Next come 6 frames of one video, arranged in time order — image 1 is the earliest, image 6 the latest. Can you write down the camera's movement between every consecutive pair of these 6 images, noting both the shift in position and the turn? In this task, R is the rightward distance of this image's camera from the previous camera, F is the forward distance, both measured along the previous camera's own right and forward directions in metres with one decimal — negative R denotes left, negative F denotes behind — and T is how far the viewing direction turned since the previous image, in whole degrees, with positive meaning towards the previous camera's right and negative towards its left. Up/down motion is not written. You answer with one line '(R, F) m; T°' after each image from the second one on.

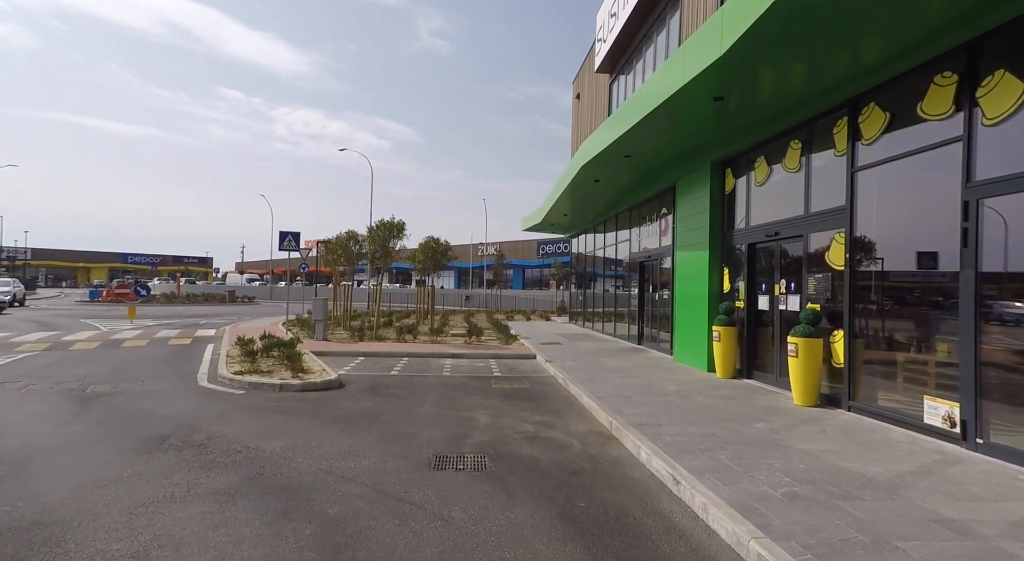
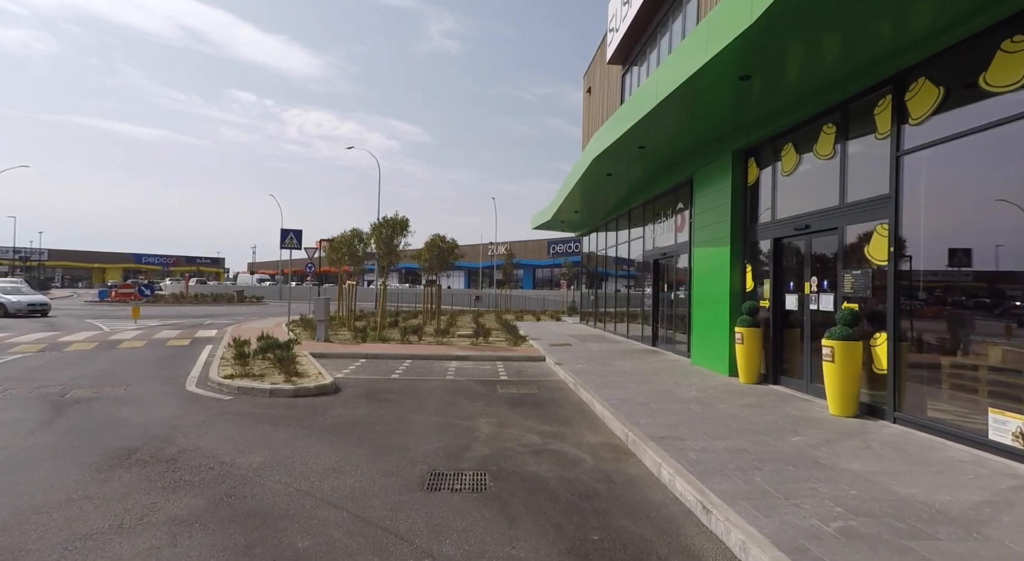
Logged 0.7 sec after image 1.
(+0.1, +0.7) m; -1°
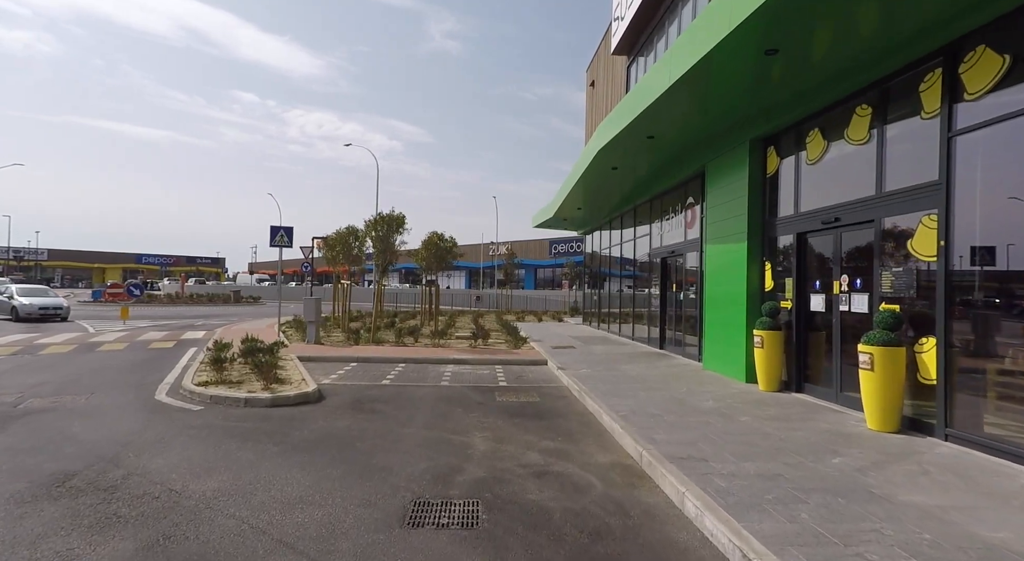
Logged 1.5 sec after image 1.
(0.0, +0.8) m; 0°
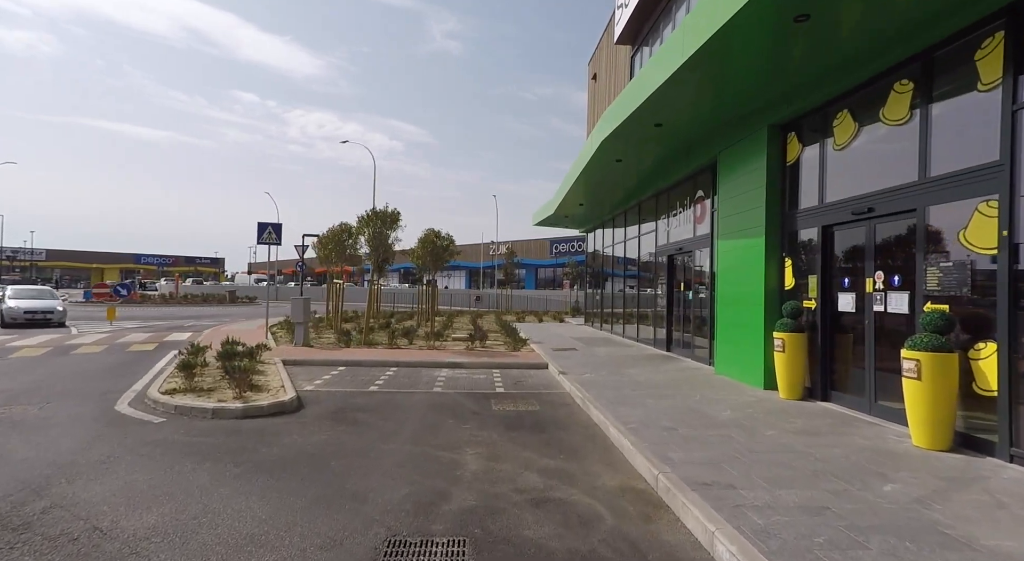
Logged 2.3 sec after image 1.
(+0.1, +0.8) m; 0°
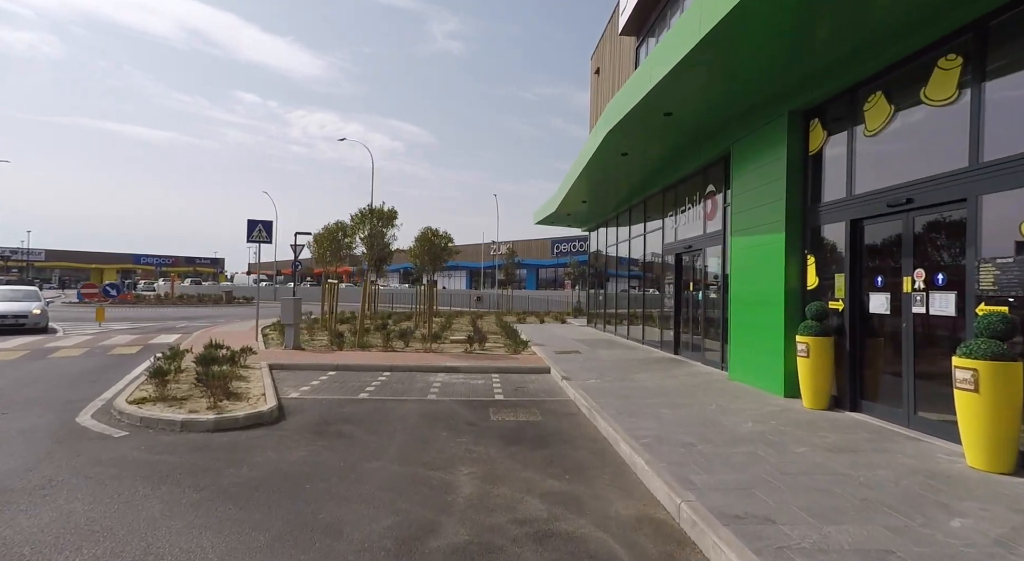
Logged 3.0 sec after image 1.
(0.0, +0.7) m; 0°
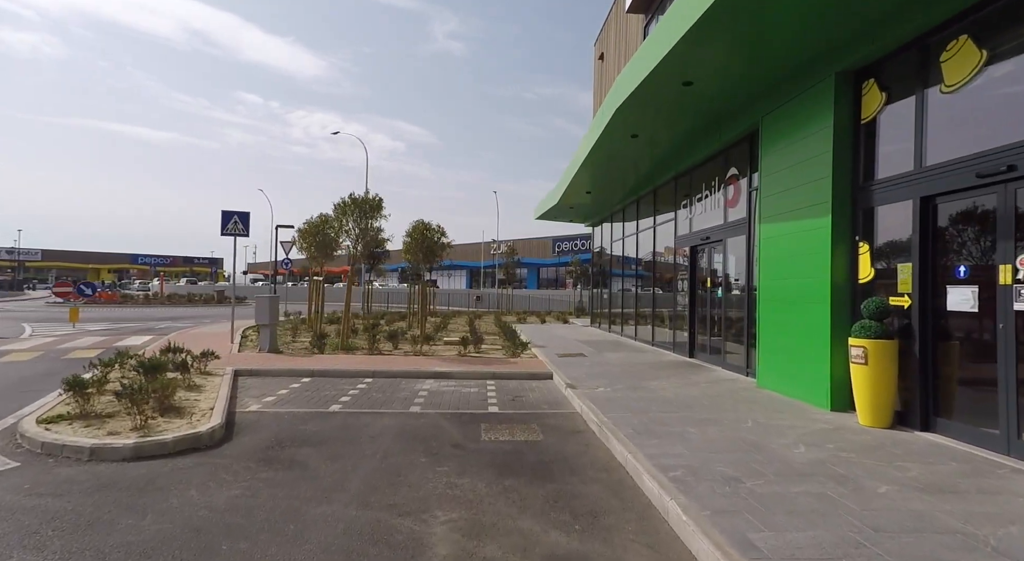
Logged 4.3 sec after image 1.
(+0.1, +1.4) m; 0°
